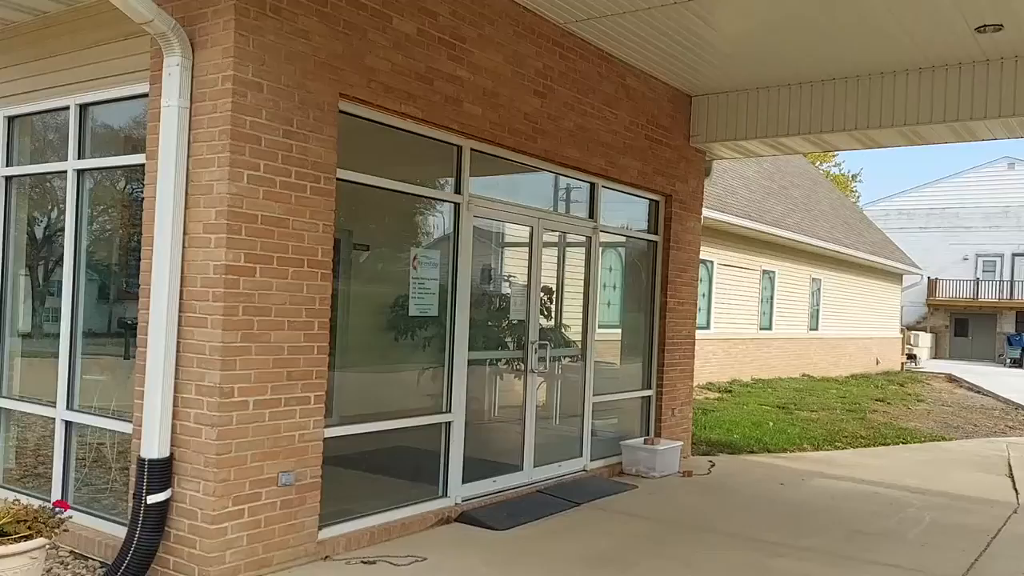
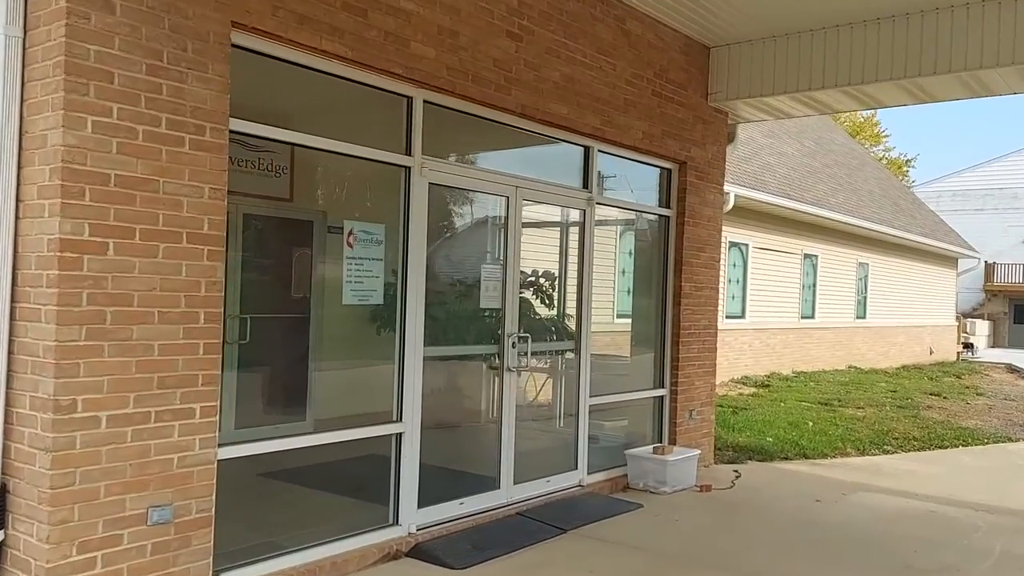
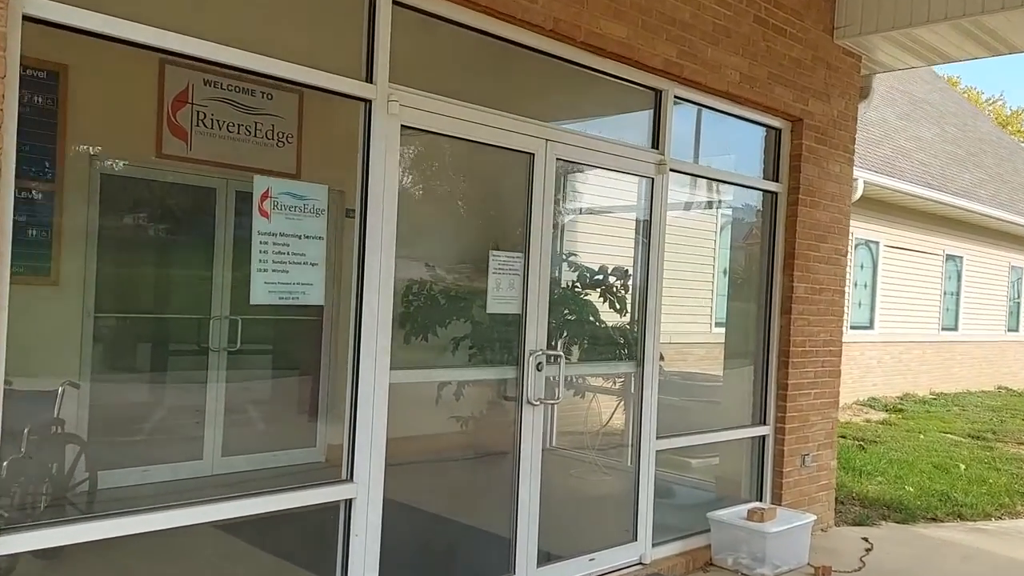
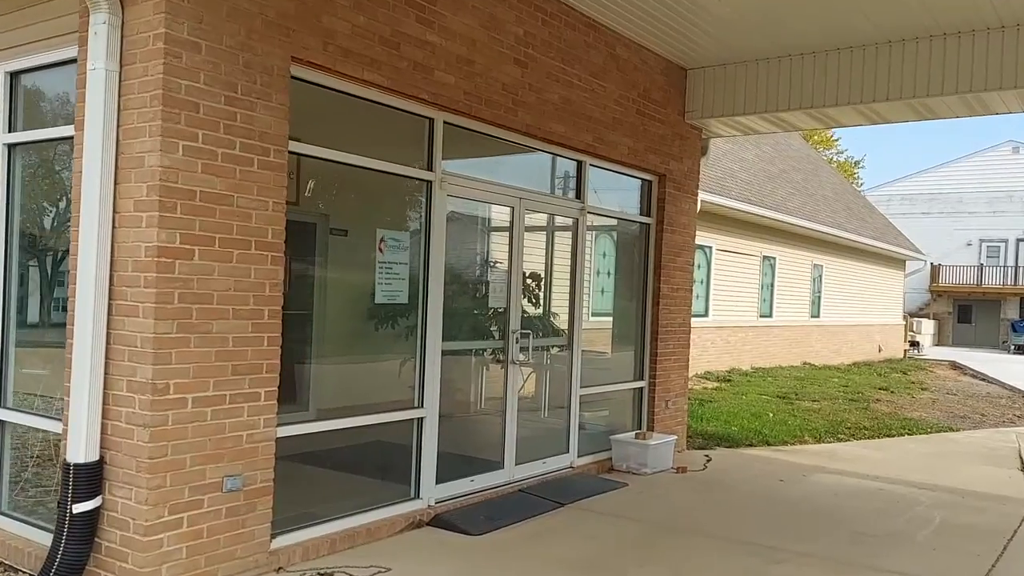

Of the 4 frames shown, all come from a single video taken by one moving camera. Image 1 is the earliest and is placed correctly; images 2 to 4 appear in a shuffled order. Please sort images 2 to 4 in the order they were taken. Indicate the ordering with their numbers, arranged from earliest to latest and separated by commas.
4, 2, 3
